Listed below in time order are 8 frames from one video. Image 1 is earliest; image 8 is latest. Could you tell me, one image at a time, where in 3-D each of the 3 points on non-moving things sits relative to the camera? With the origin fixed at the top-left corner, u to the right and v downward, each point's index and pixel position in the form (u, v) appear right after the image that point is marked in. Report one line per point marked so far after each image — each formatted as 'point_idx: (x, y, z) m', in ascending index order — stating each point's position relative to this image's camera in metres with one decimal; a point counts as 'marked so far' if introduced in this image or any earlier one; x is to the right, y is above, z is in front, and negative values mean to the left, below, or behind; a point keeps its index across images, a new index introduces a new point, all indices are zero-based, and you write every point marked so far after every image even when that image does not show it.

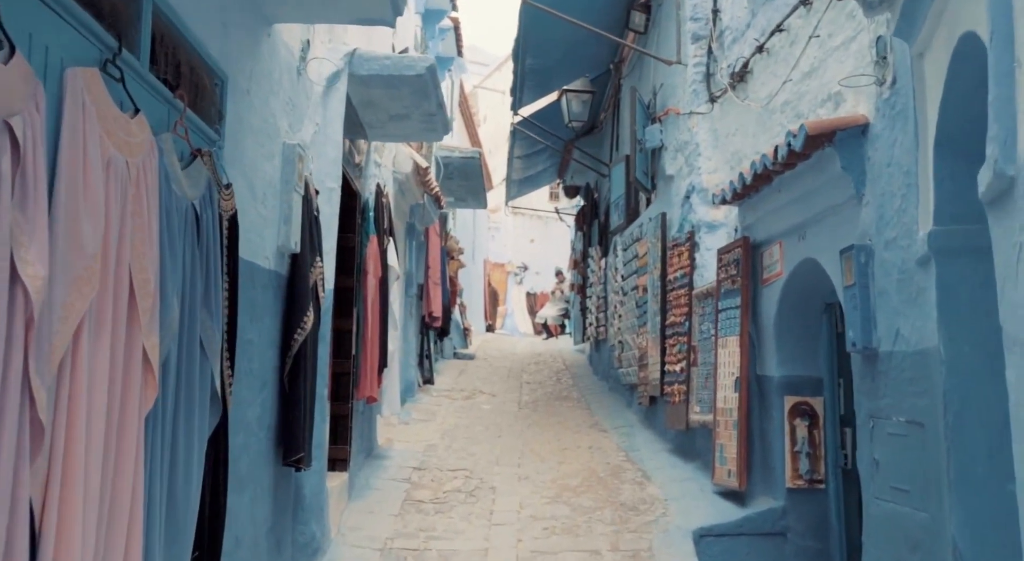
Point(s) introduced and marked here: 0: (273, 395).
0: (-1.3, -0.6, +5.0) m
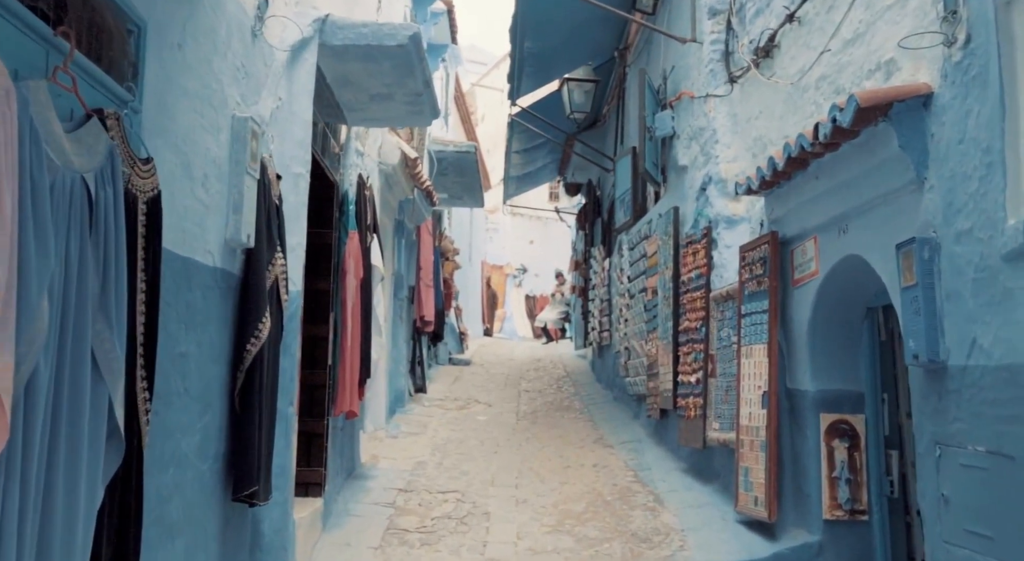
0: (-1.3, -0.6, +4.2) m
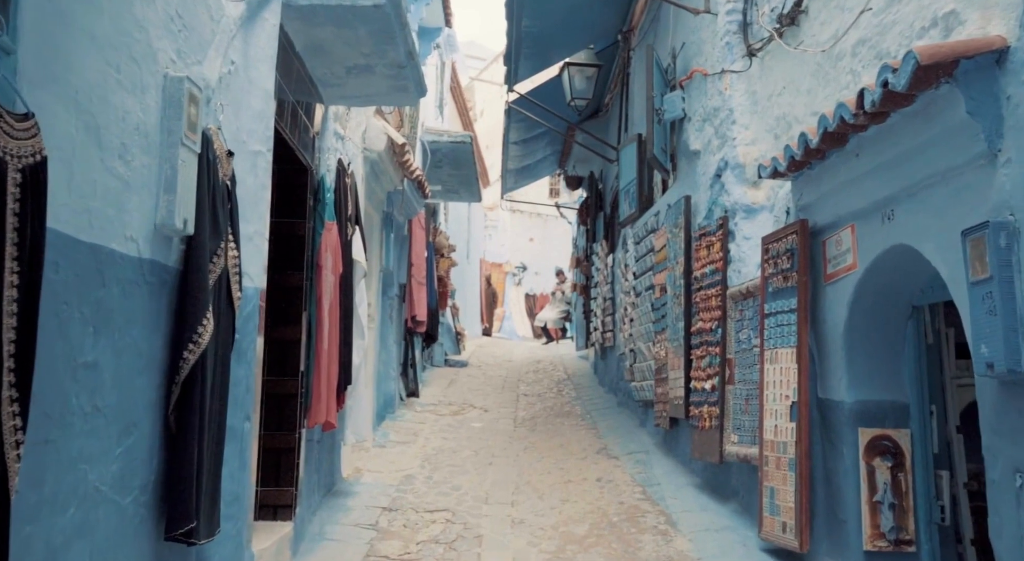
0: (-1.3, -0.6, +3.5) m
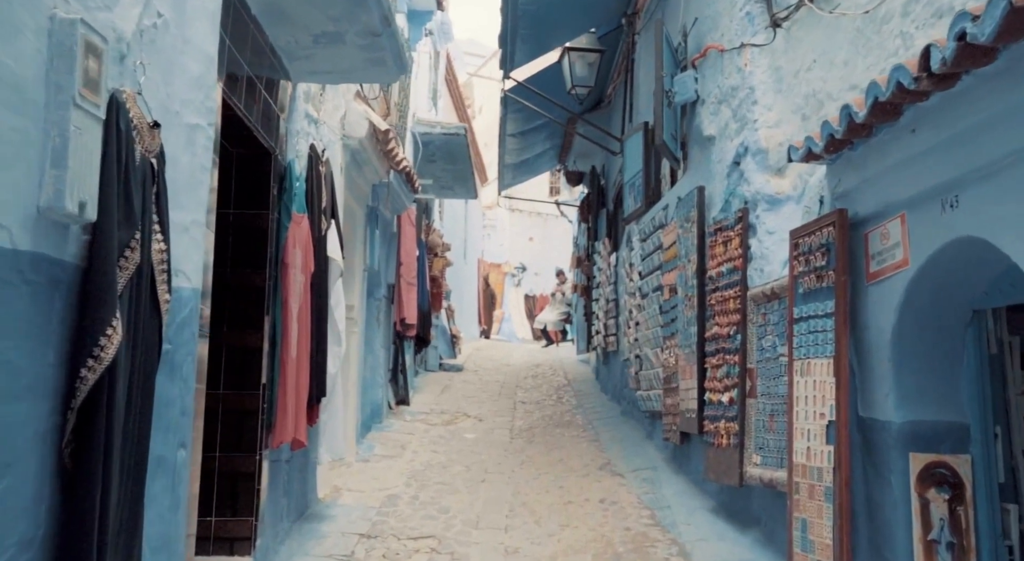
0: (-1.4, -0.6, +2.7) m
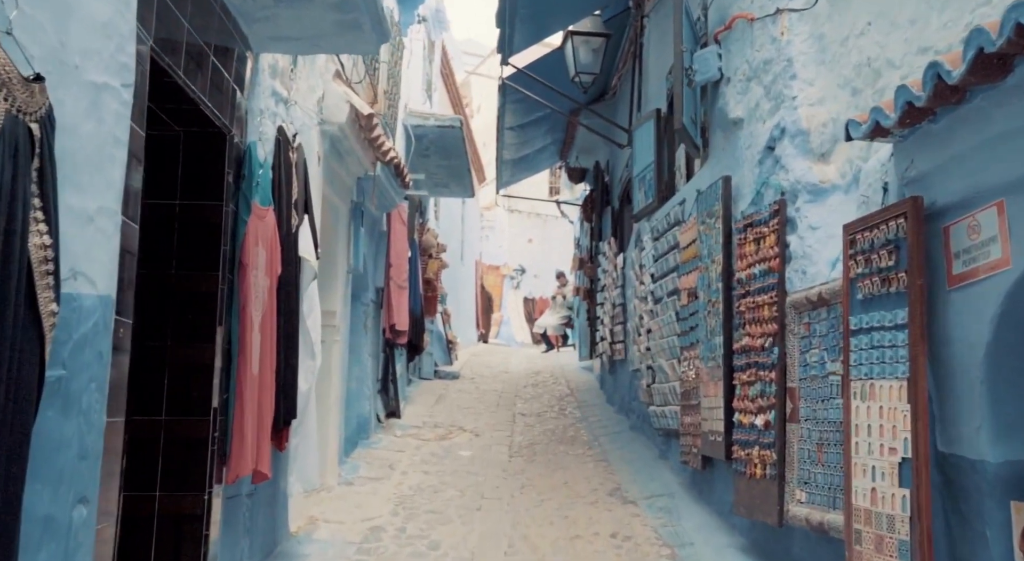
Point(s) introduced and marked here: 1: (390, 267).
0: (-1.4, -0.6, +1.9) m
1: (-1.3, +0.1, +10.0) m
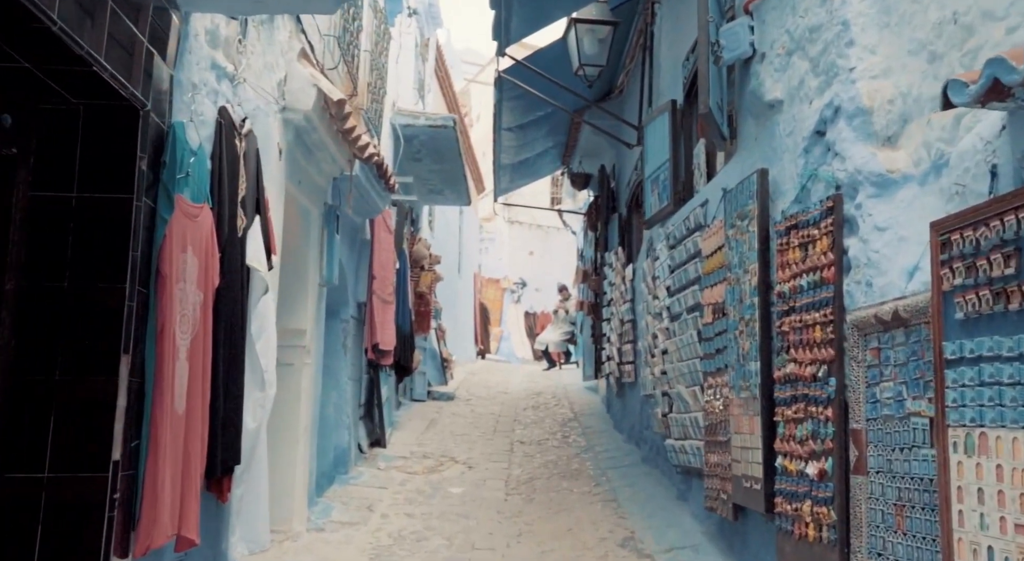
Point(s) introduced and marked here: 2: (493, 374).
0: (-1.4, -0.6, +0.9) m
1: (-1.3, 0.0, +9.0) m
2: (-0.4, -1.7, +17.5) m
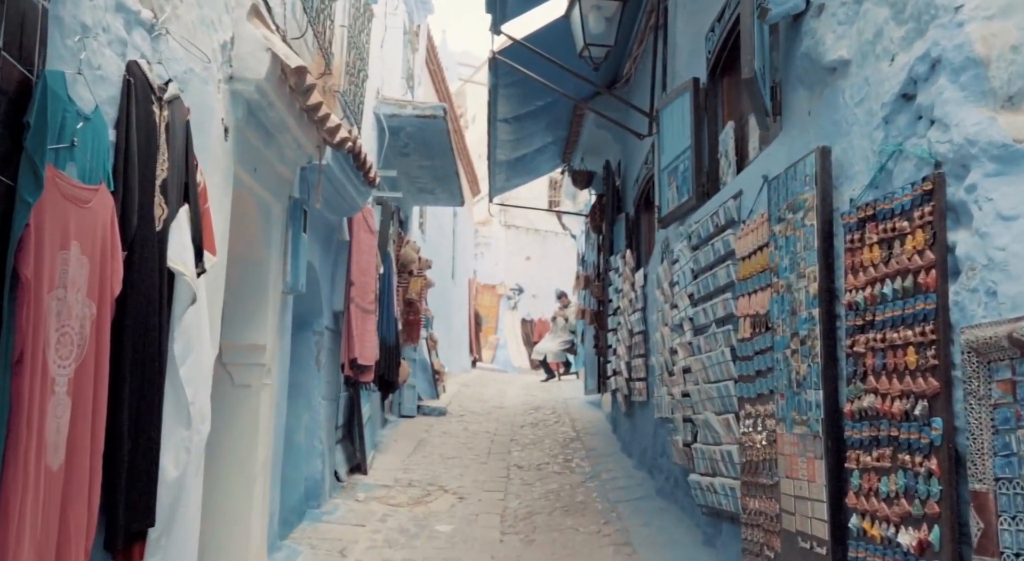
0: (-1.4, -0.6, -0.1) m
1: (-1.4, -0.1, +8.0) m
2: (-0.4, -1.8, +16.5) m
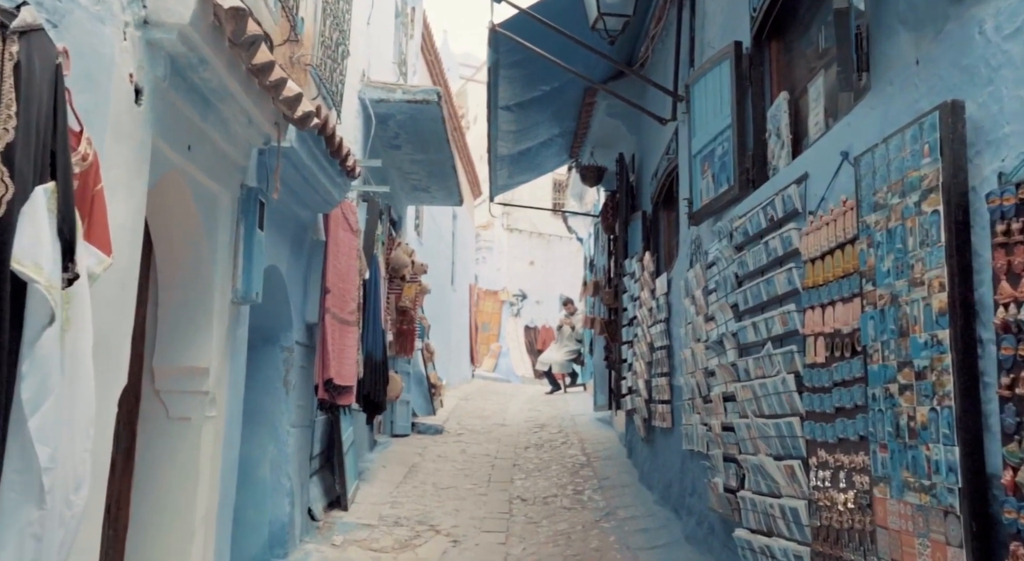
0: (-1.4, -0.6, -1.3) m
1: (-1.3, -0.1, +6.8) m
2: (-0.4, -1.9, +15.3) m
